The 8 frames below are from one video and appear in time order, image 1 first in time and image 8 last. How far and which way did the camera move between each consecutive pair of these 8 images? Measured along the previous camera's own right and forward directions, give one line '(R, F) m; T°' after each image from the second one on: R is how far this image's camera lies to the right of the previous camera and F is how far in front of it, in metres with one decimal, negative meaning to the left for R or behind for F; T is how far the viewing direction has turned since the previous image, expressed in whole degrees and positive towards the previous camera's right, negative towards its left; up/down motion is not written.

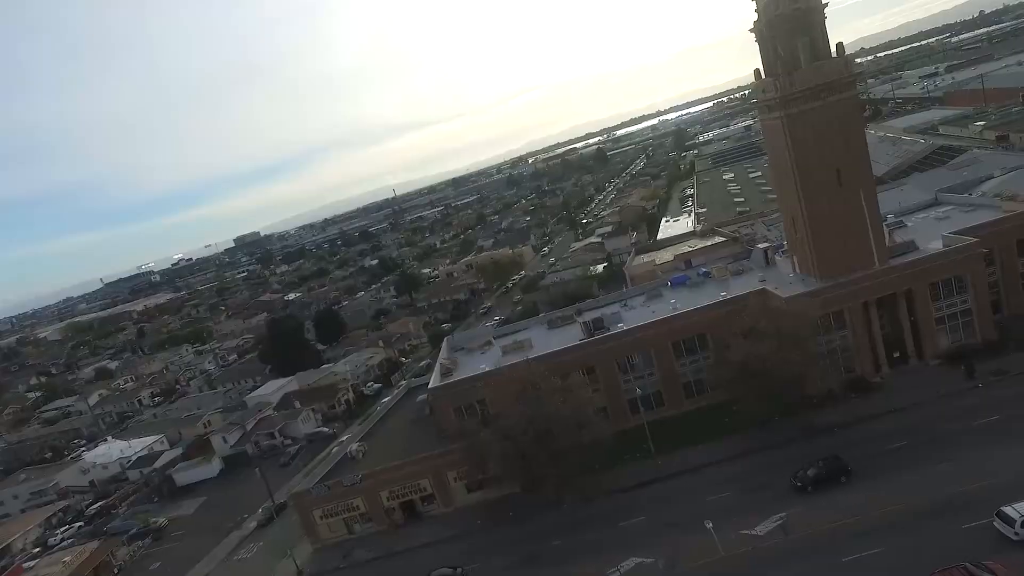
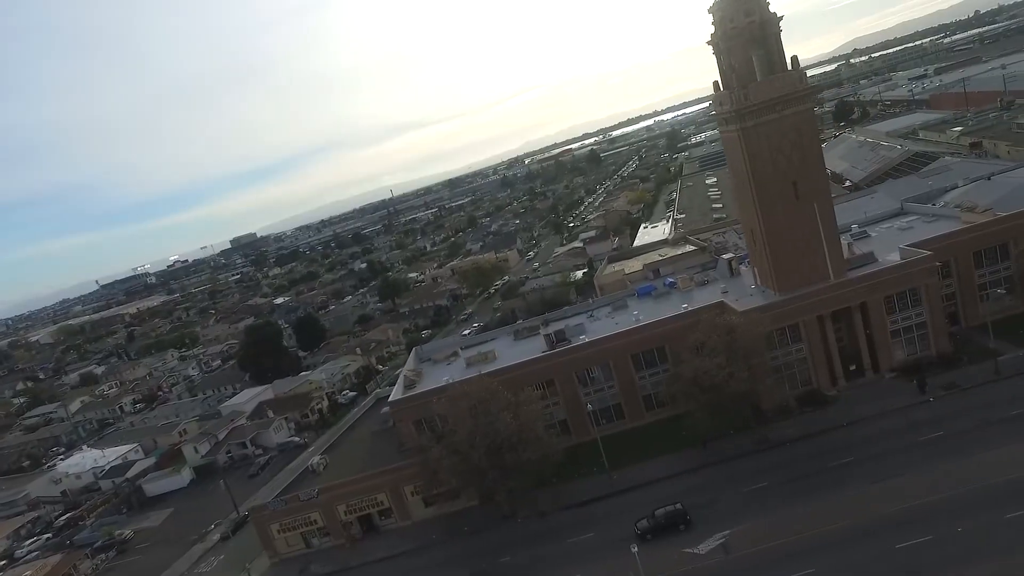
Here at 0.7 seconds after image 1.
(+2.2, 0.0) m; 0°
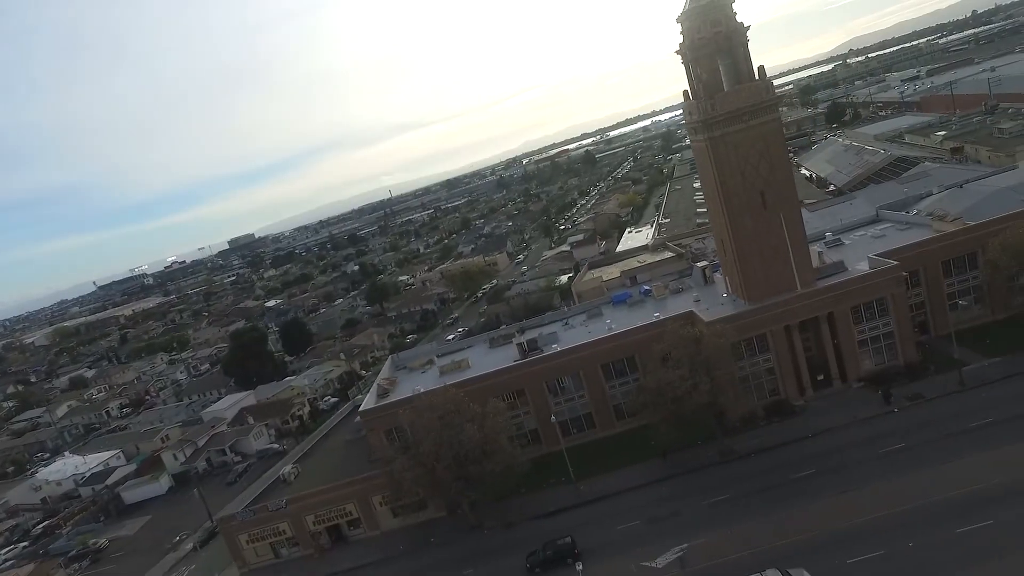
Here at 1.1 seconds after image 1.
(+1.6, 0.0) m; 0°
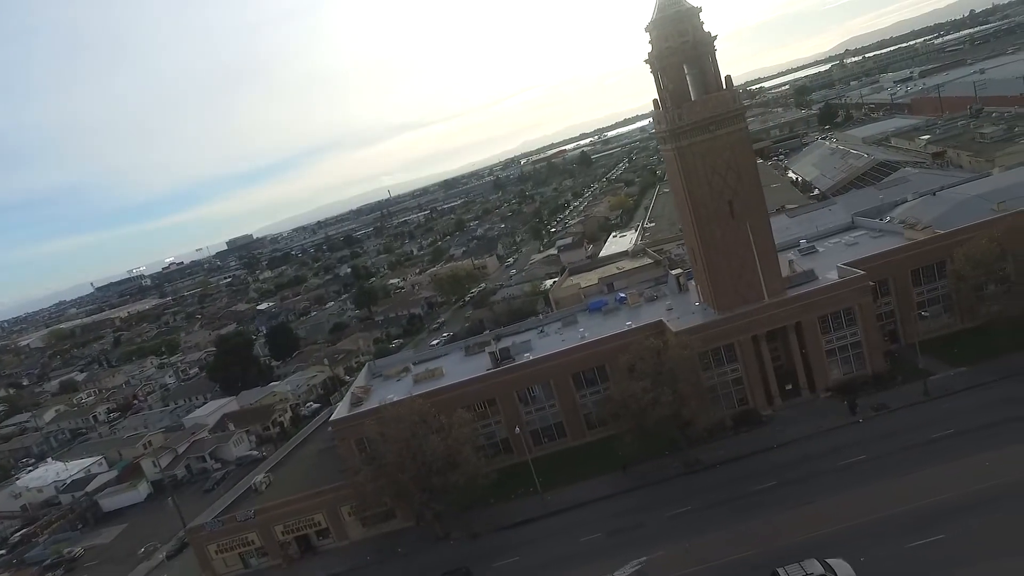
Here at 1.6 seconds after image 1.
(+1.6, 0.0) m; 0°
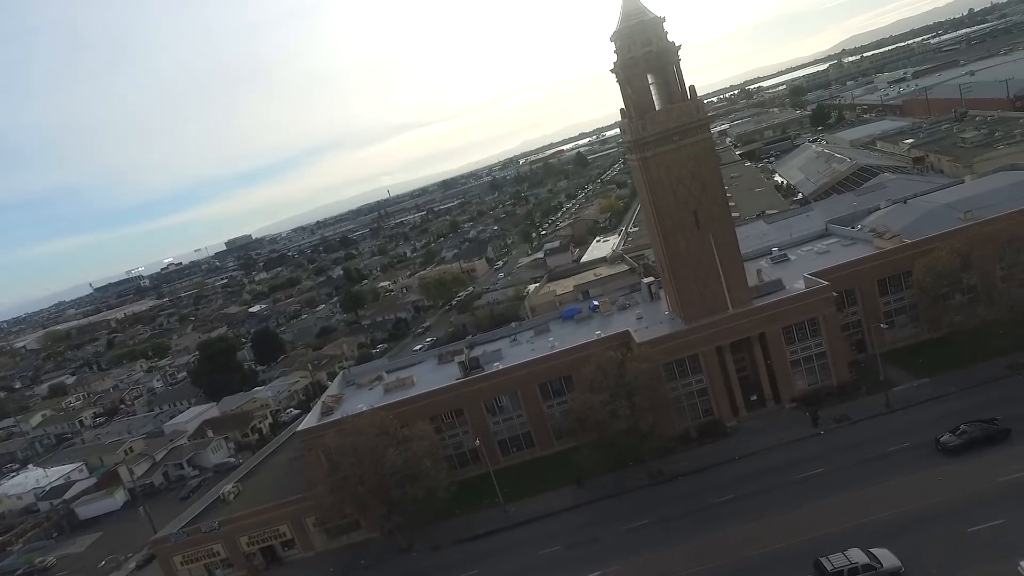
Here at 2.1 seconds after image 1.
(+1.9, +0.1) m; 0°
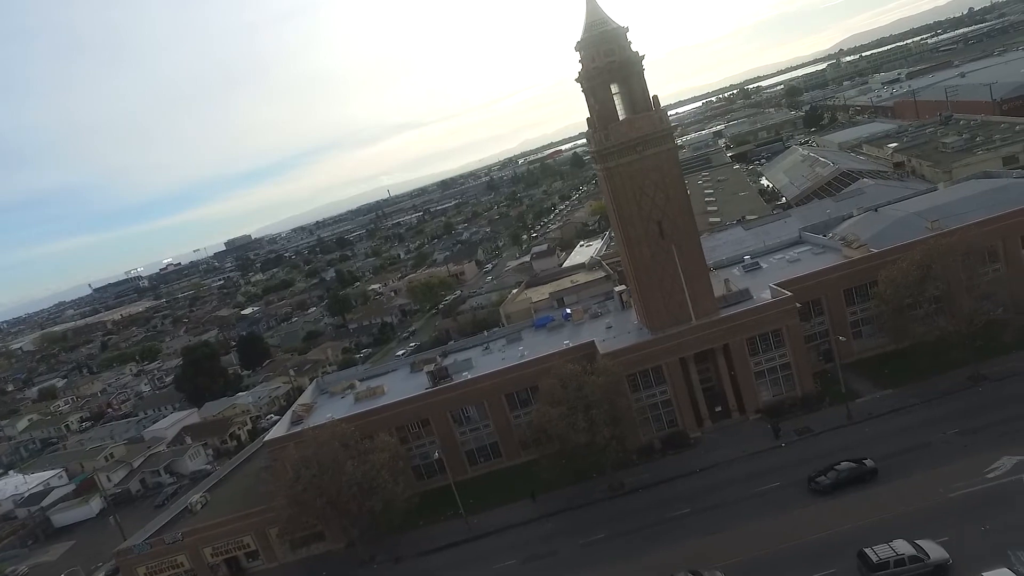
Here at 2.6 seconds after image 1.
(+1.9, +0.1) m; 0°
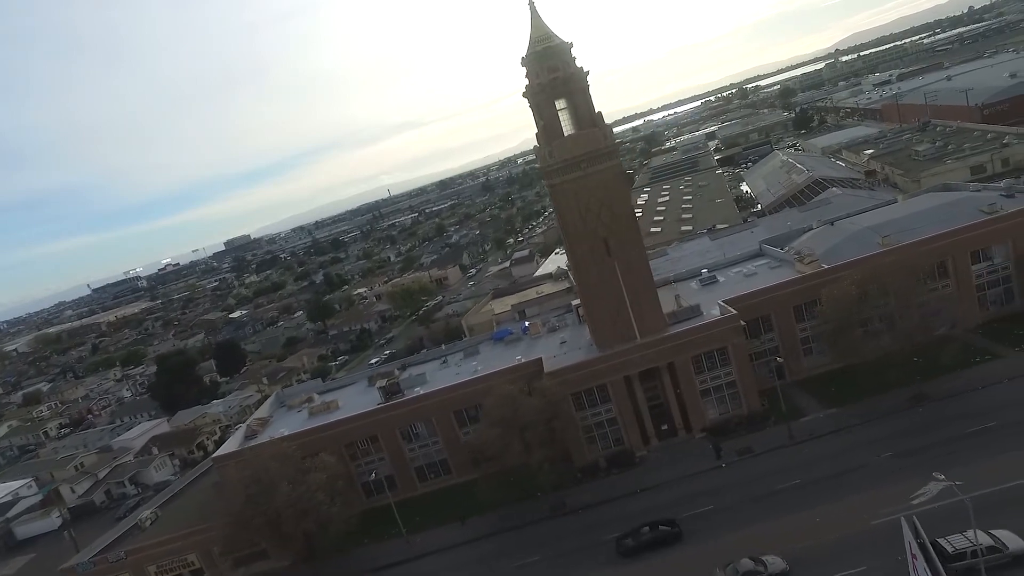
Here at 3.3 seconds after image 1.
(+2.9, +0.2) m; 0°
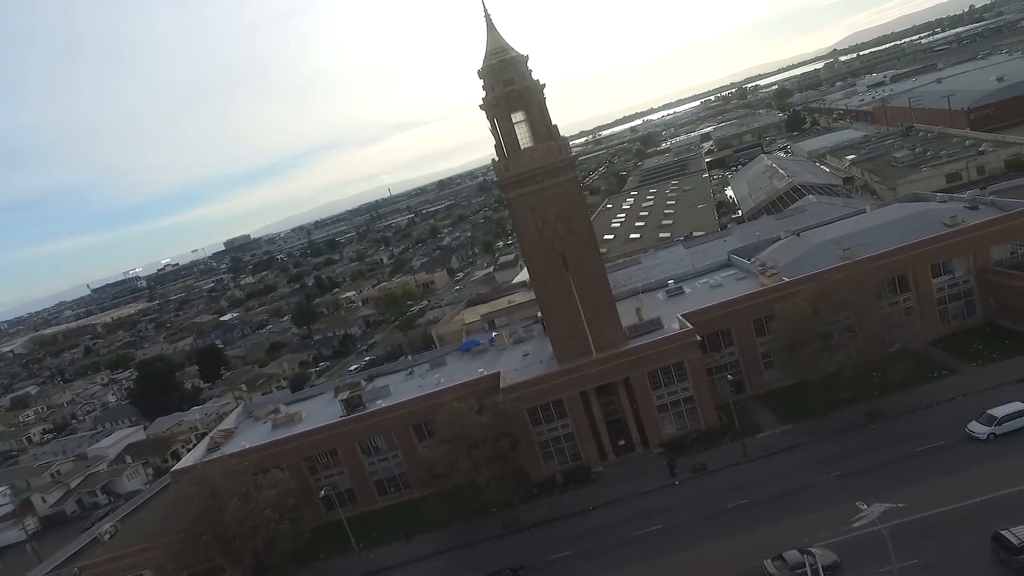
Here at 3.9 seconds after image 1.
(+2.3, +0.2) m; 0°
